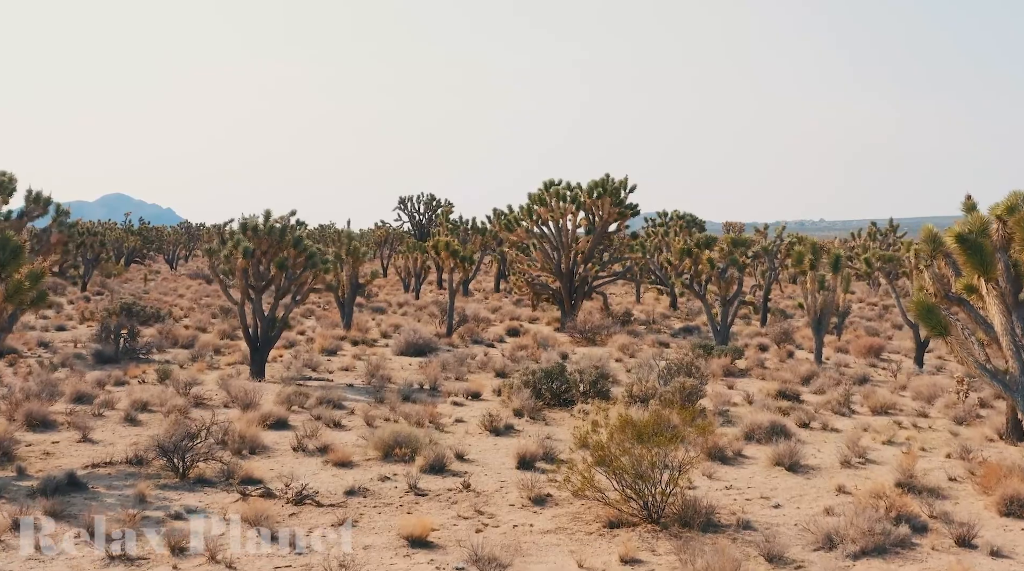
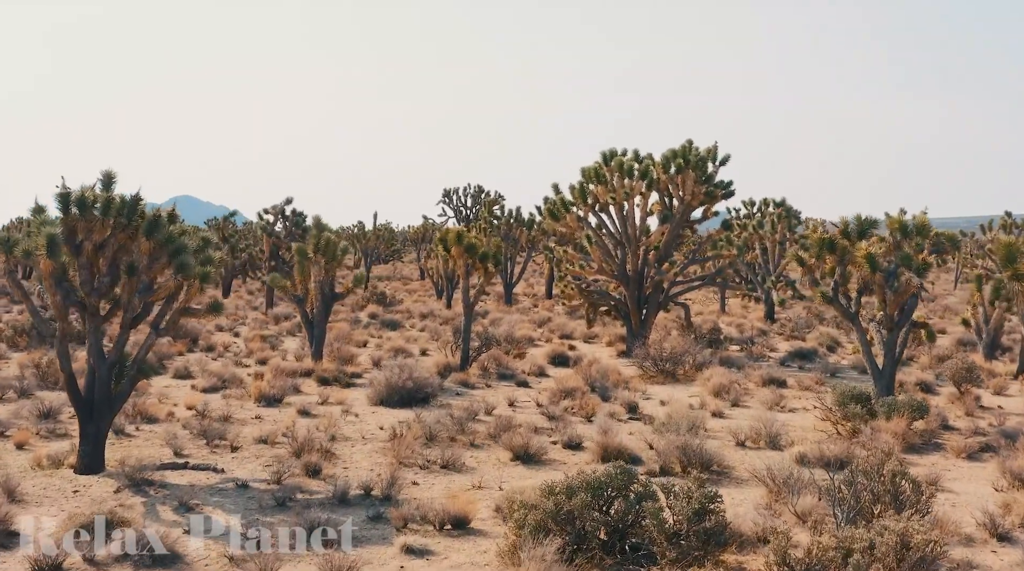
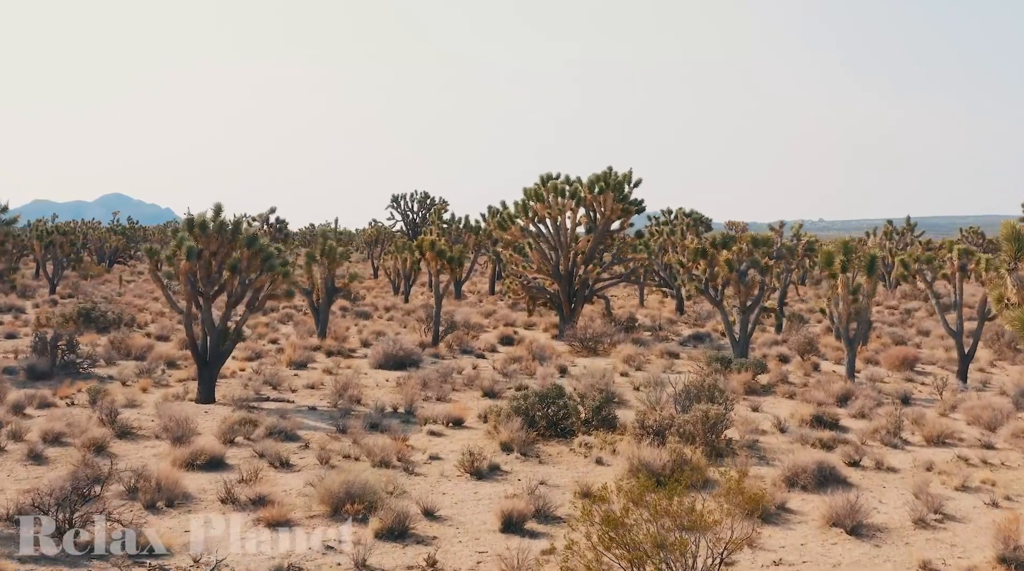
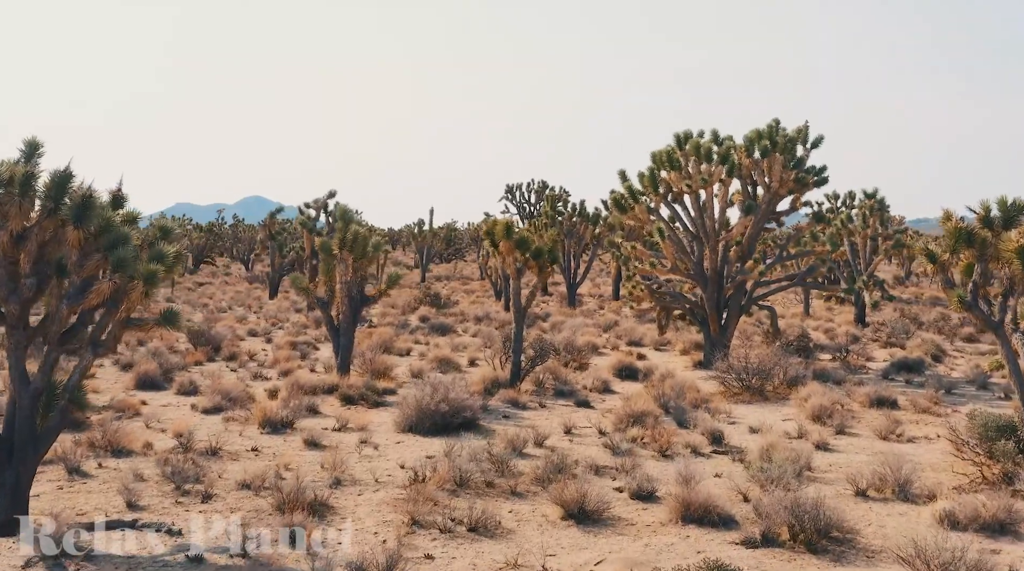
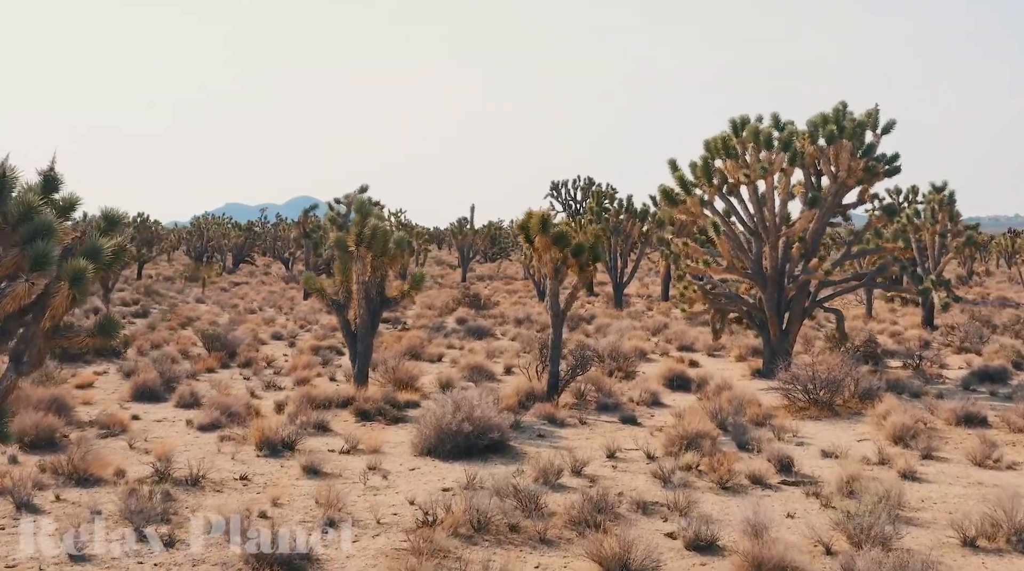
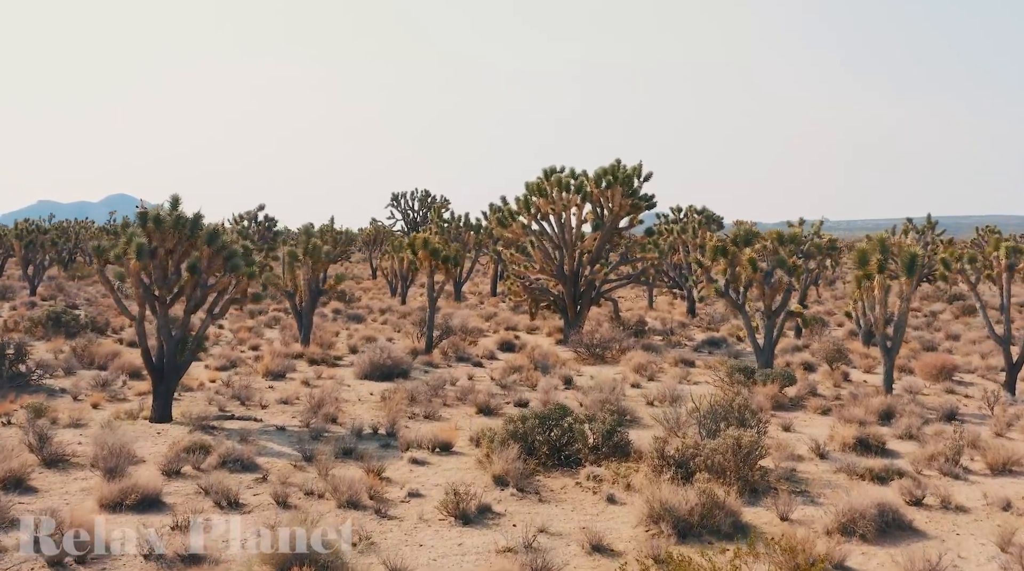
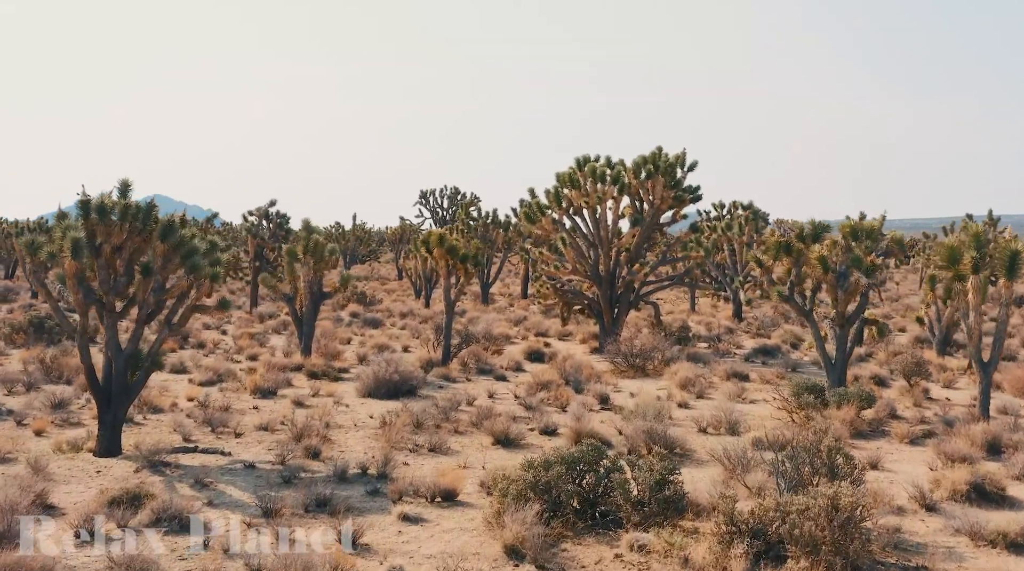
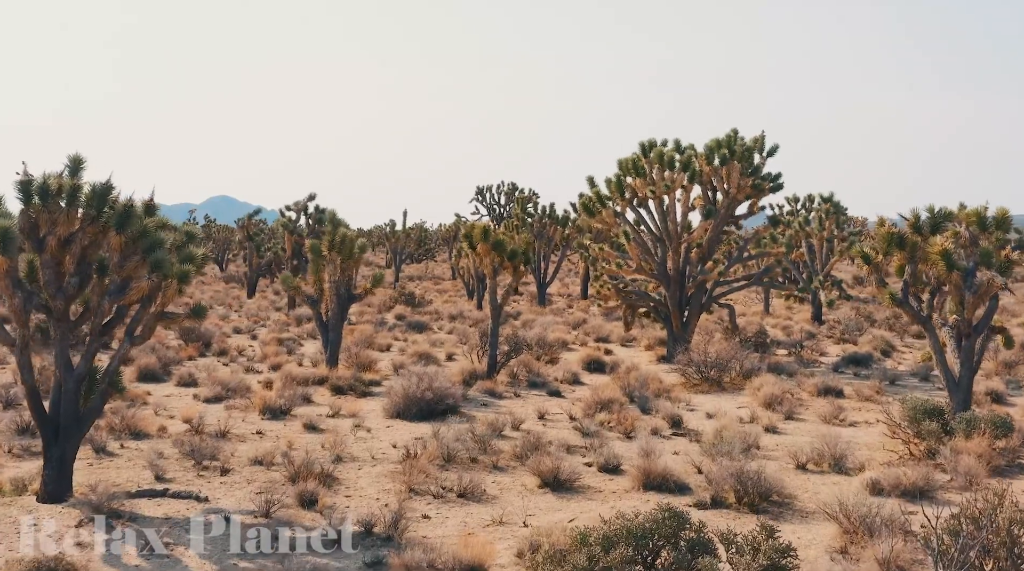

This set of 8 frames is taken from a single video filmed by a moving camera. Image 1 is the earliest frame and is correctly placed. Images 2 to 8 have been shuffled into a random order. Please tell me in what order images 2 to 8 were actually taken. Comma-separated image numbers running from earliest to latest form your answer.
3, 6, 7, 2, 8, 4, 5
